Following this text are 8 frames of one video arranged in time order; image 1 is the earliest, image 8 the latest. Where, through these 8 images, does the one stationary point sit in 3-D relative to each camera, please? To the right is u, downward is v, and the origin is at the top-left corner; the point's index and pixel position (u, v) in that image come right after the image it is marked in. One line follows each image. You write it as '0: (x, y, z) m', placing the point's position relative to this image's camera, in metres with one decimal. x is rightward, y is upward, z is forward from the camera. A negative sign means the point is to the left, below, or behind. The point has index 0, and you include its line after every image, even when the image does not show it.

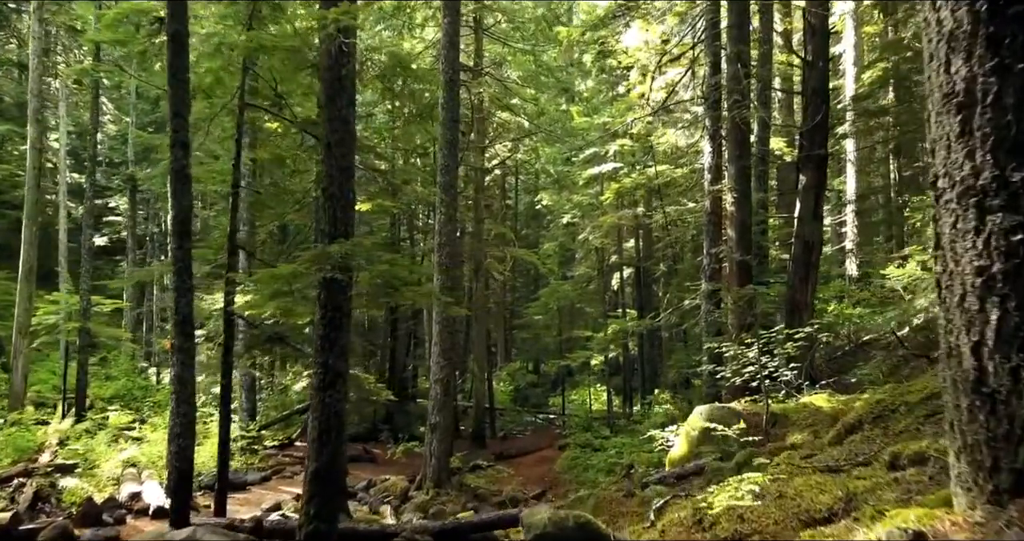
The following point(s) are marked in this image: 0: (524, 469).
0: (+0.2, -4.9, +18.2) m
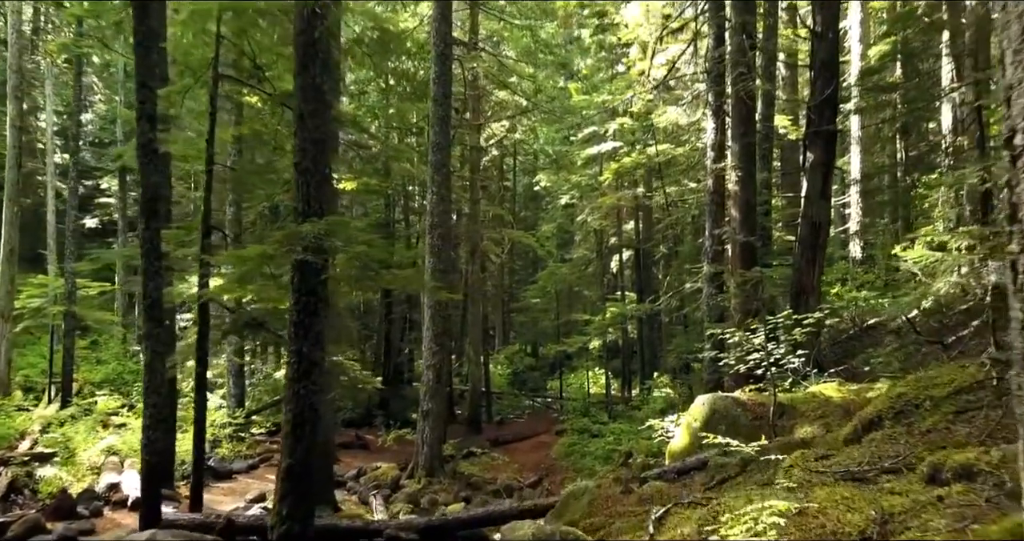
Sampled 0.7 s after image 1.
0: (+0.1, -4.5, +17.8) m
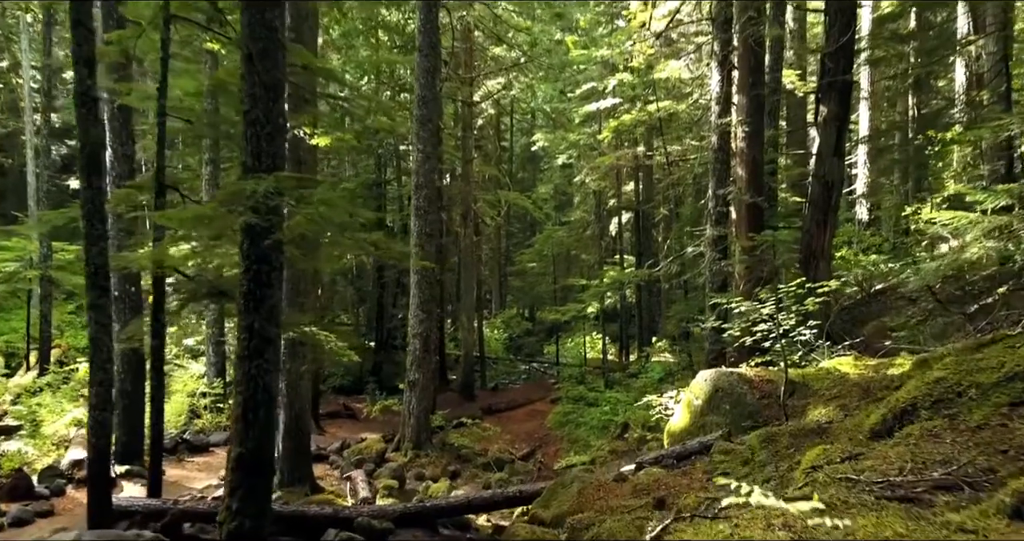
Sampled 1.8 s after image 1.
0: (0.0, -3.6, +17.2) m
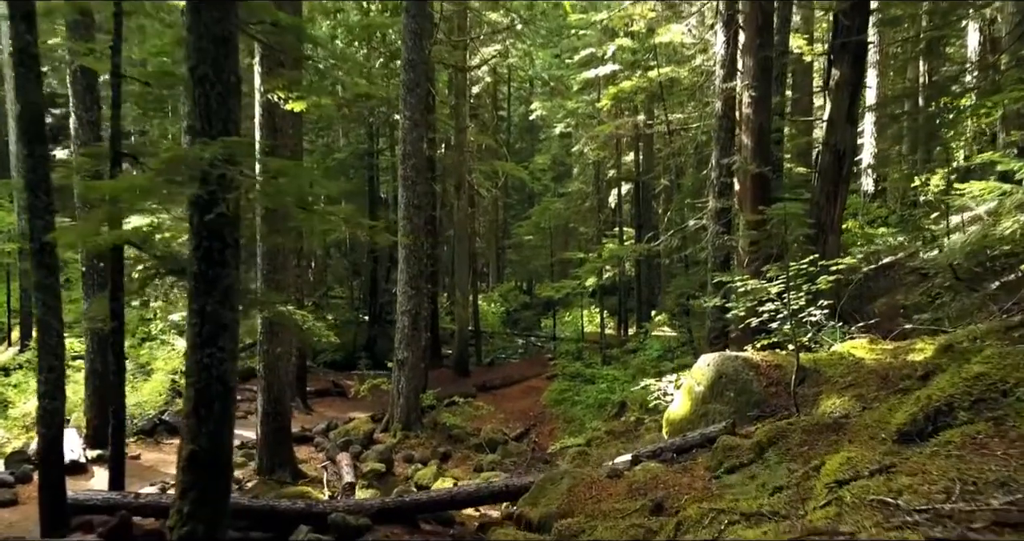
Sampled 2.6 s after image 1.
0: (-0.1, -3.0, +16.7) m
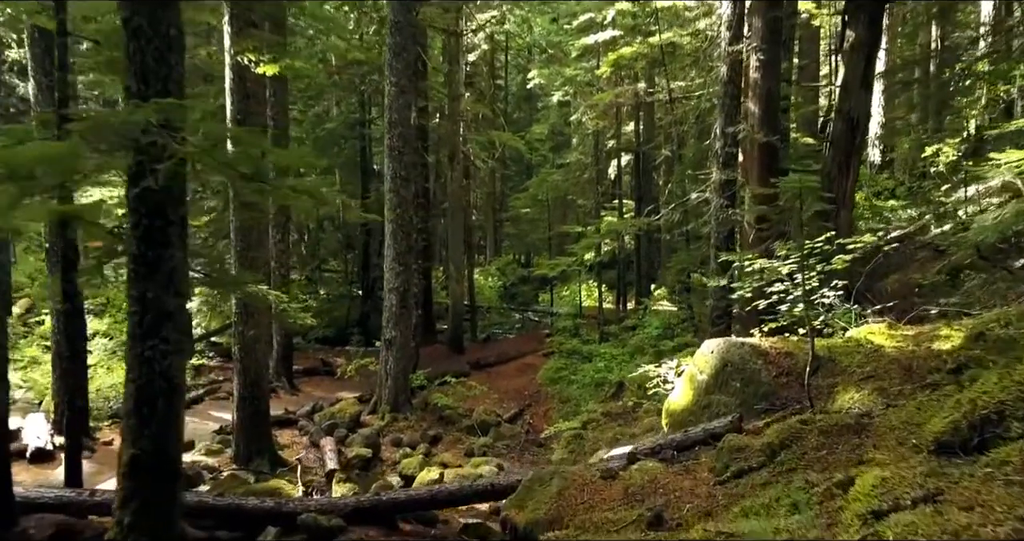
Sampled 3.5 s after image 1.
0: (-0.3, -2.4, +16.3) m
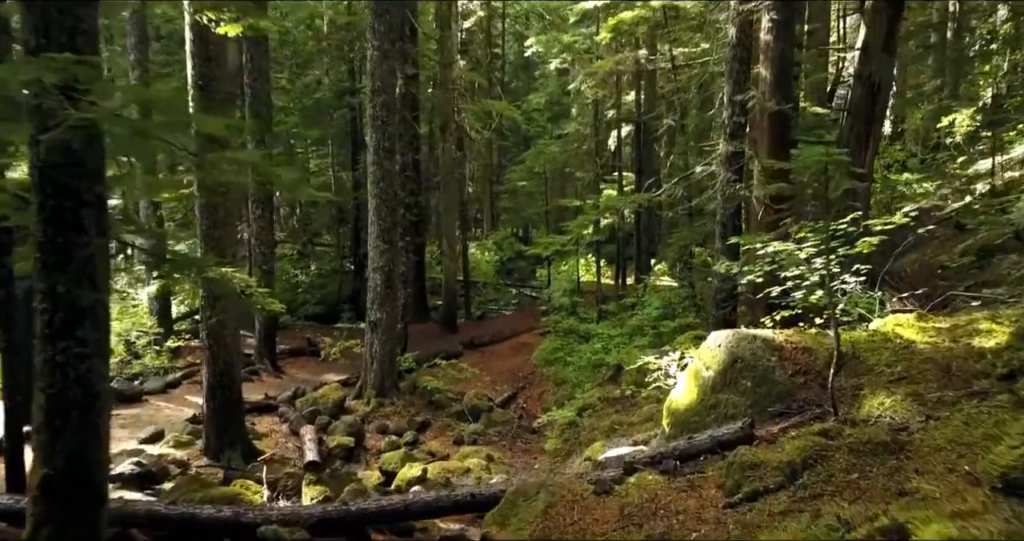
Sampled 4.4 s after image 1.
0: (-0.4, -1.9, +15.7) m
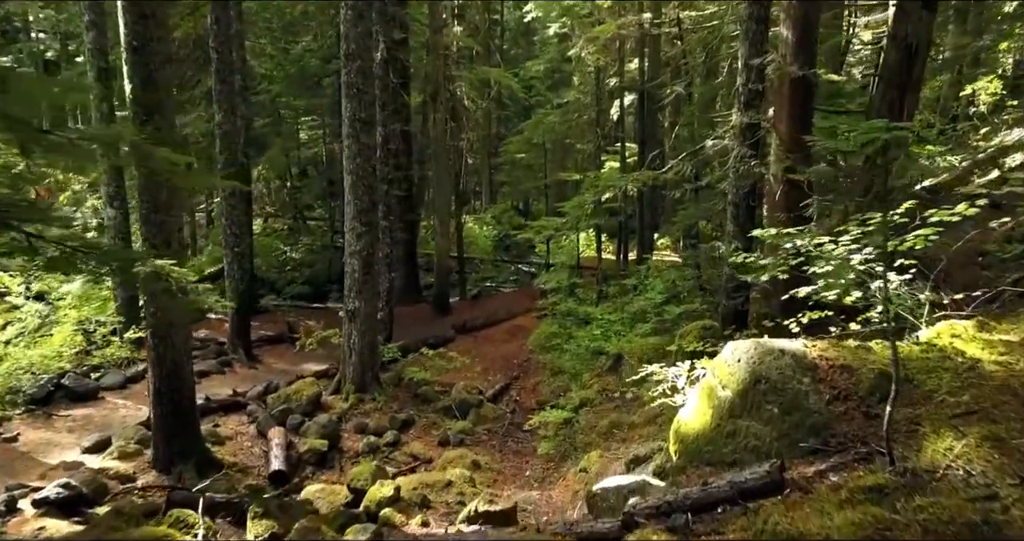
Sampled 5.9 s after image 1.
0: (-0.5, -1.5, +14.8) m
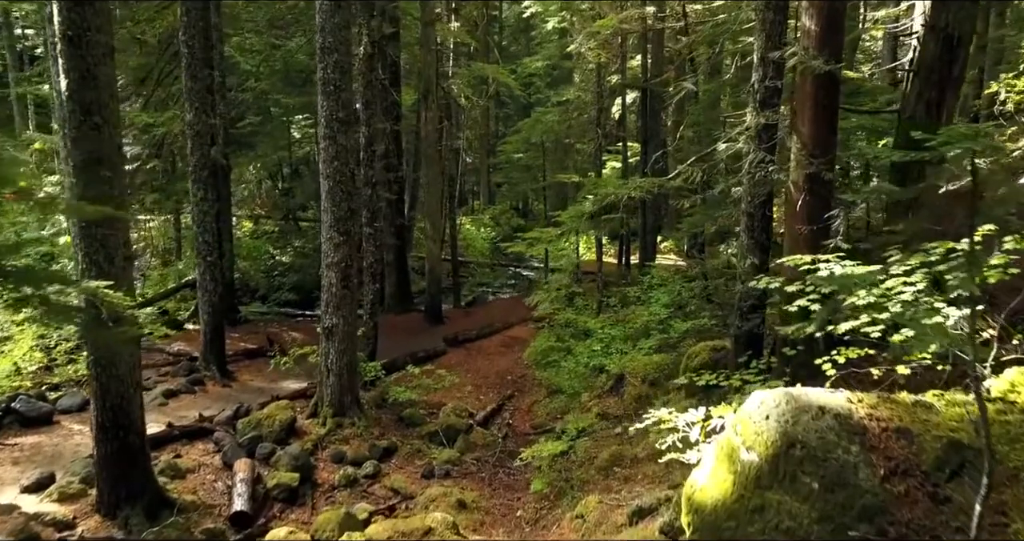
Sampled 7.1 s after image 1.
0: (-0.6, -1.7, +13.9) m
